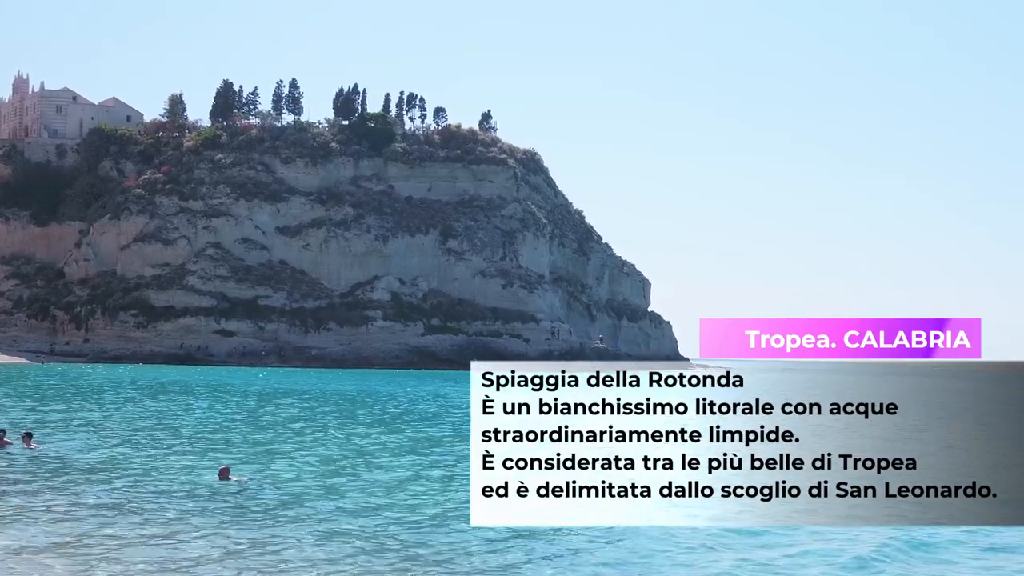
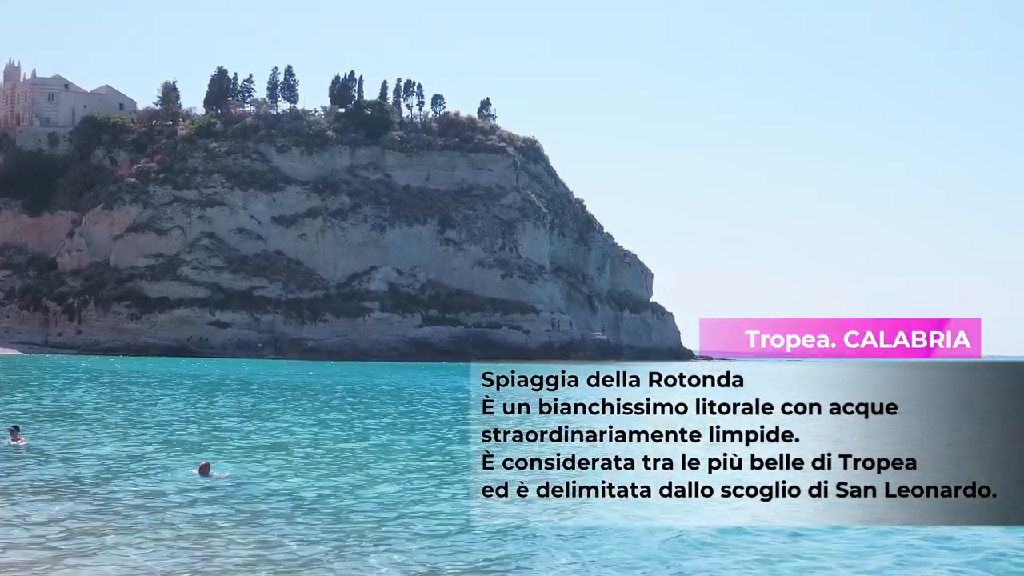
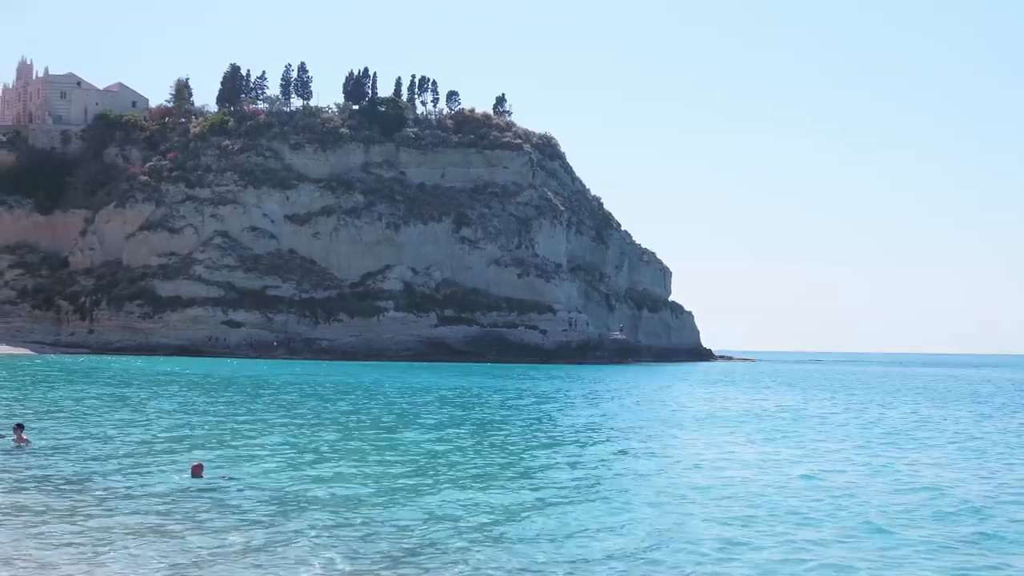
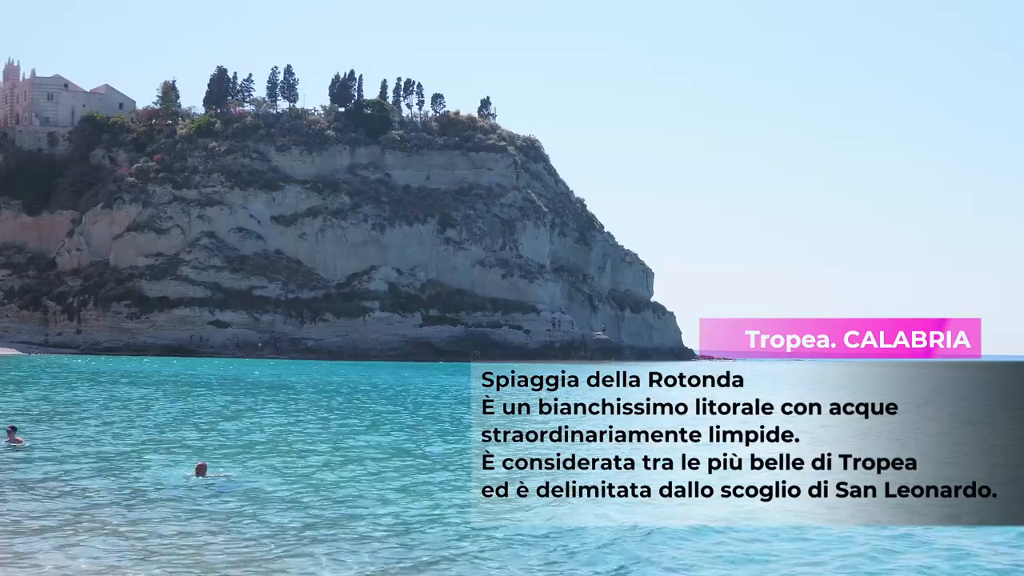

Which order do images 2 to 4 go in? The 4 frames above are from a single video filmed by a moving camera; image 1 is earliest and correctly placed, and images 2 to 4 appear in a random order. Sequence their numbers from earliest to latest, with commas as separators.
2, 4, 3
